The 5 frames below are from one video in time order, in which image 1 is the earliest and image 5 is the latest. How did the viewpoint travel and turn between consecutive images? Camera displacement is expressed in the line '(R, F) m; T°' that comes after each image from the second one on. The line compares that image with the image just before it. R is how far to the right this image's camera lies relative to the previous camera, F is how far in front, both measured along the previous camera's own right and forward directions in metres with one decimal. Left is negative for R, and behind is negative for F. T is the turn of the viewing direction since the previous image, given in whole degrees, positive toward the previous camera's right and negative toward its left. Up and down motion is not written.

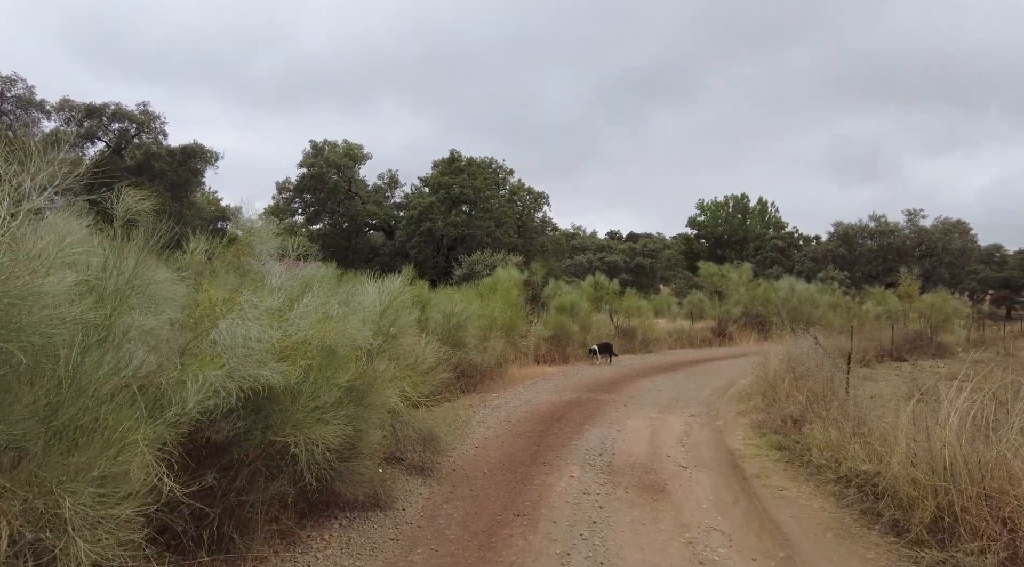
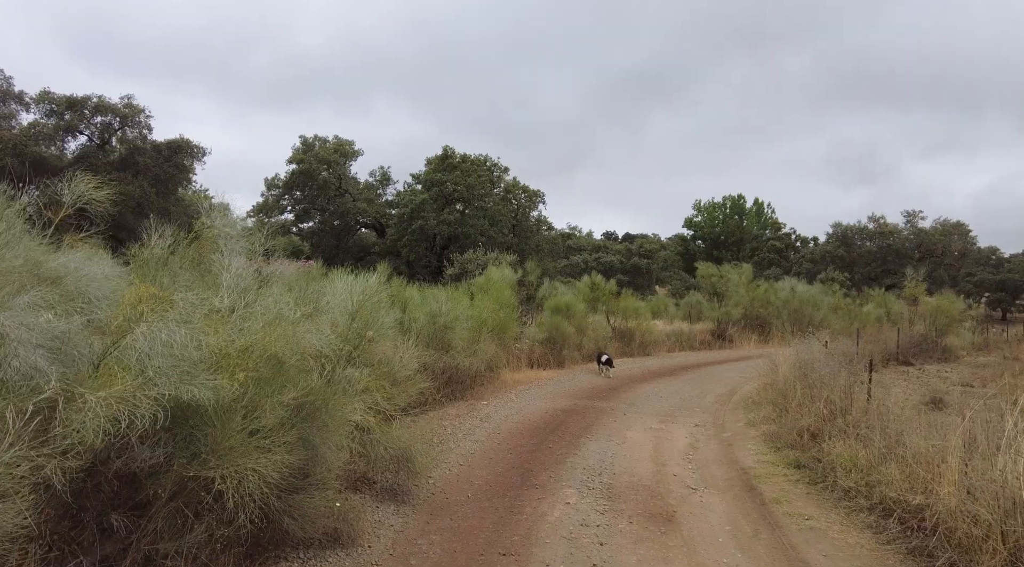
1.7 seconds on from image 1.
(+0.1, +1.0) m; 0°
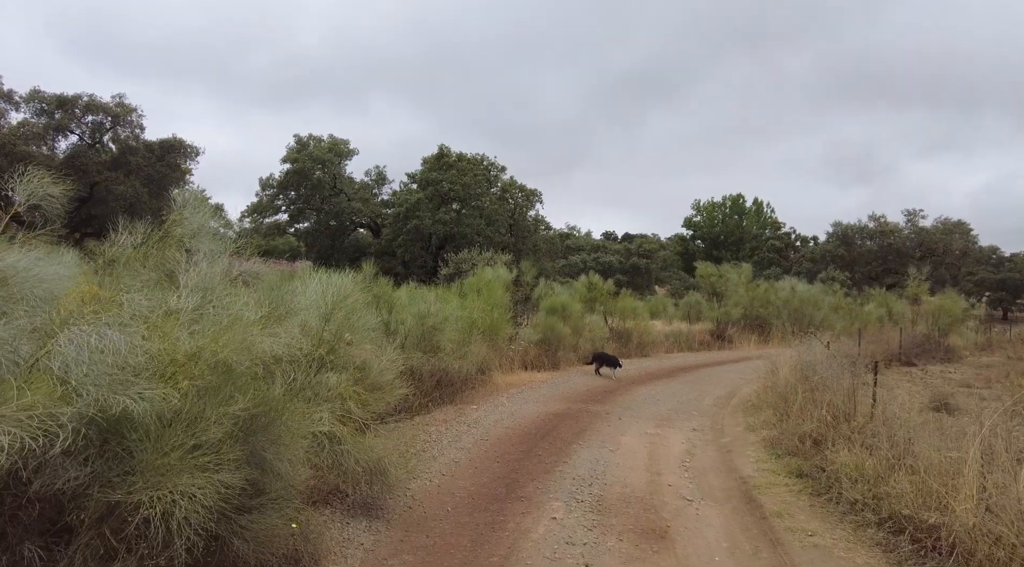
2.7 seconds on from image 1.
(+0.1, +0.5) m; 0°
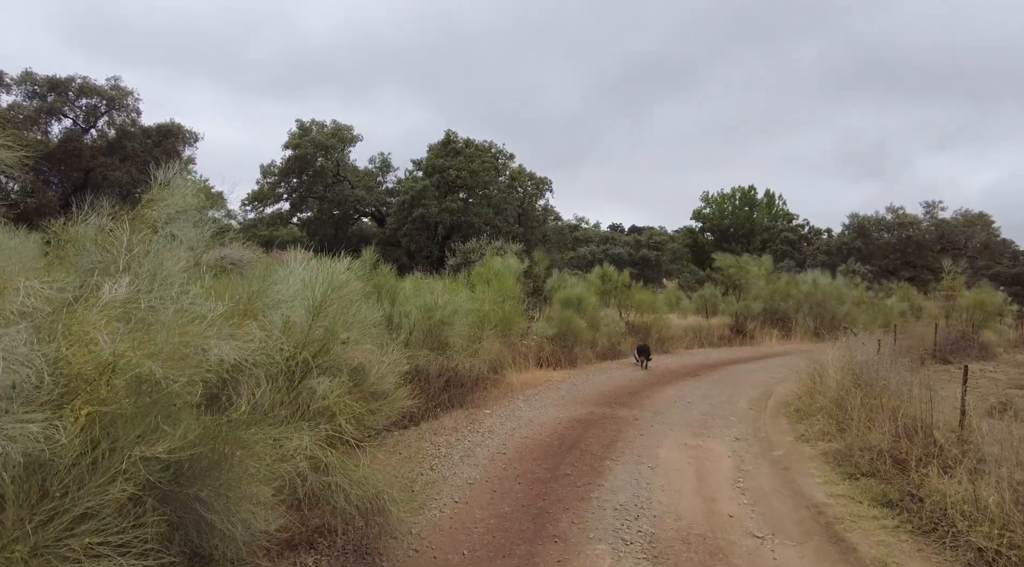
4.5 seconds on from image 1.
(-0.2, +1.5) m; 0°
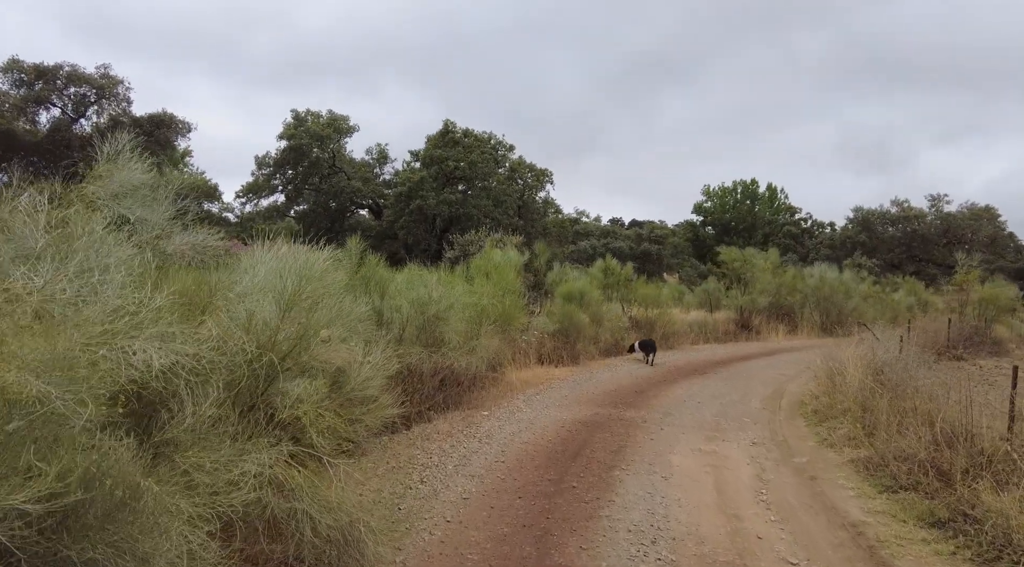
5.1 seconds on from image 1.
(0.0, +0.8) m; 0°
